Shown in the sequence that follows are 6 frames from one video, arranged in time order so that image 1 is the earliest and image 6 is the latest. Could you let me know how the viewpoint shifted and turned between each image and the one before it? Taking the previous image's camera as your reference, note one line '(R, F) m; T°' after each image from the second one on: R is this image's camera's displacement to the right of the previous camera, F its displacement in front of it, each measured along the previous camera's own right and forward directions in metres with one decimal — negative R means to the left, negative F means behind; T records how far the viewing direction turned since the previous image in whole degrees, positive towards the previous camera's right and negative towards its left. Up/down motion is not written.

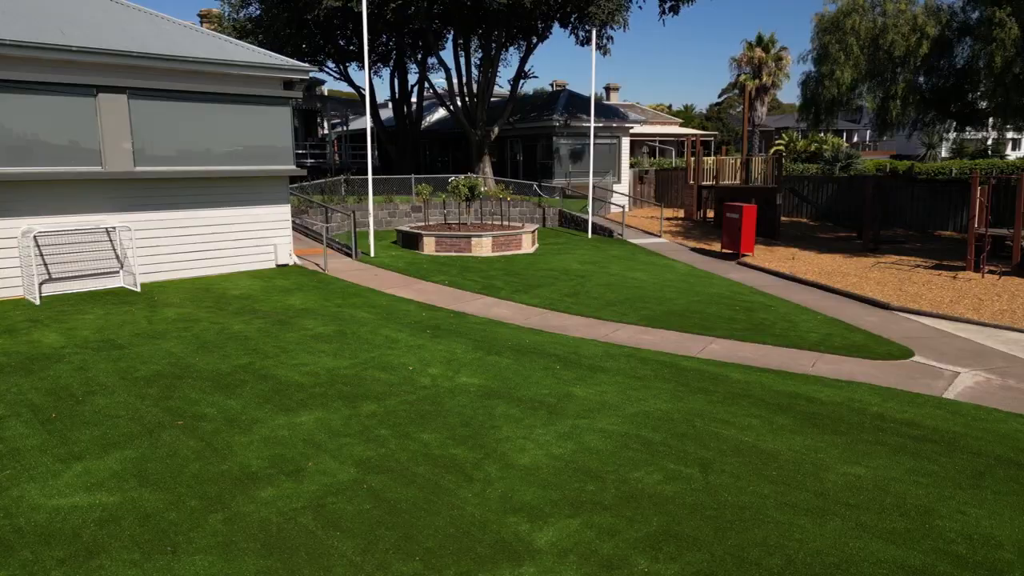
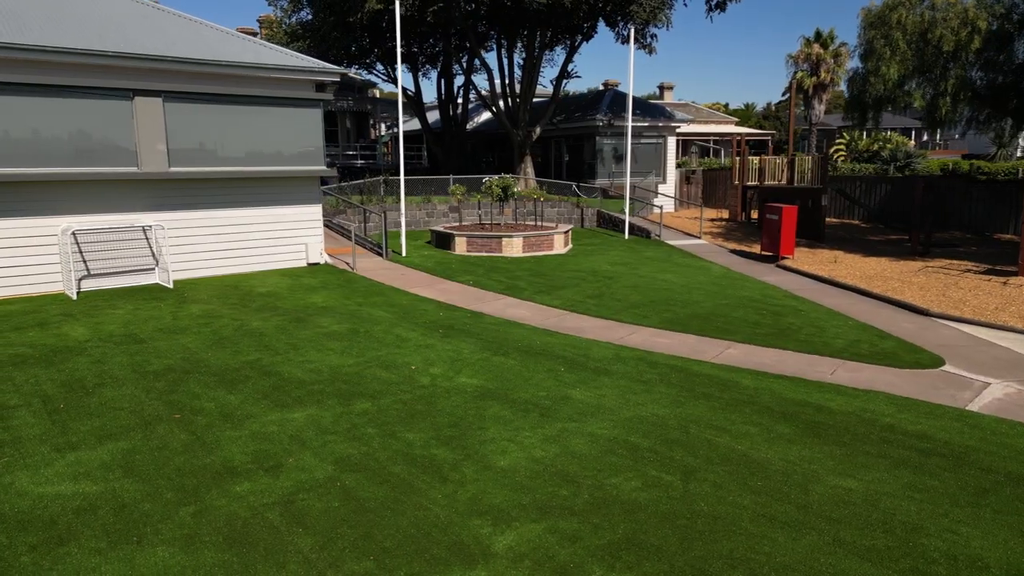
(+0.5, +0.1) m; -4°
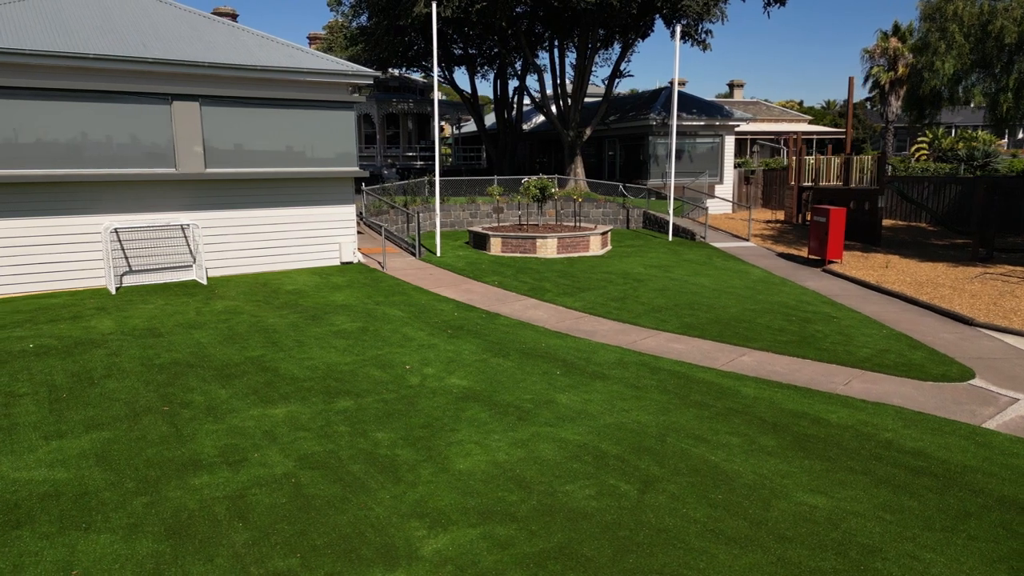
(+0.7, +0.1) m; -5°
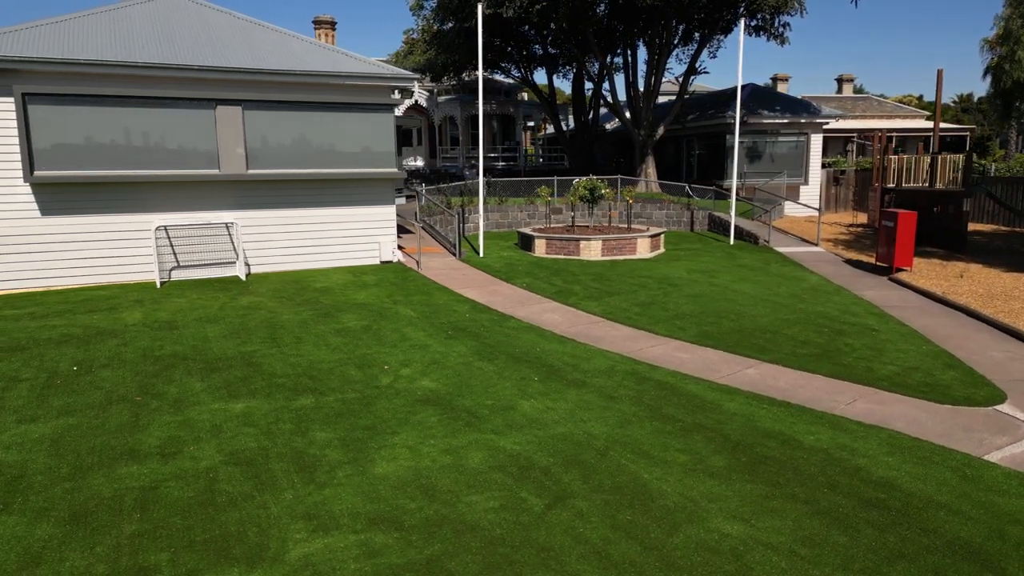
(+1.1, +0.2) m; -8°
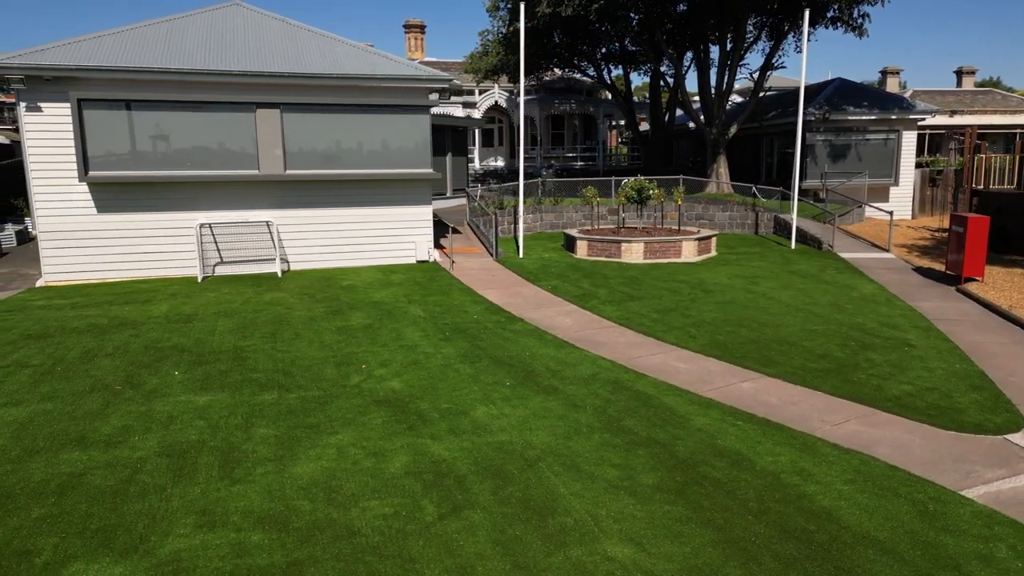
(+1.1, +0.2) m; -7°
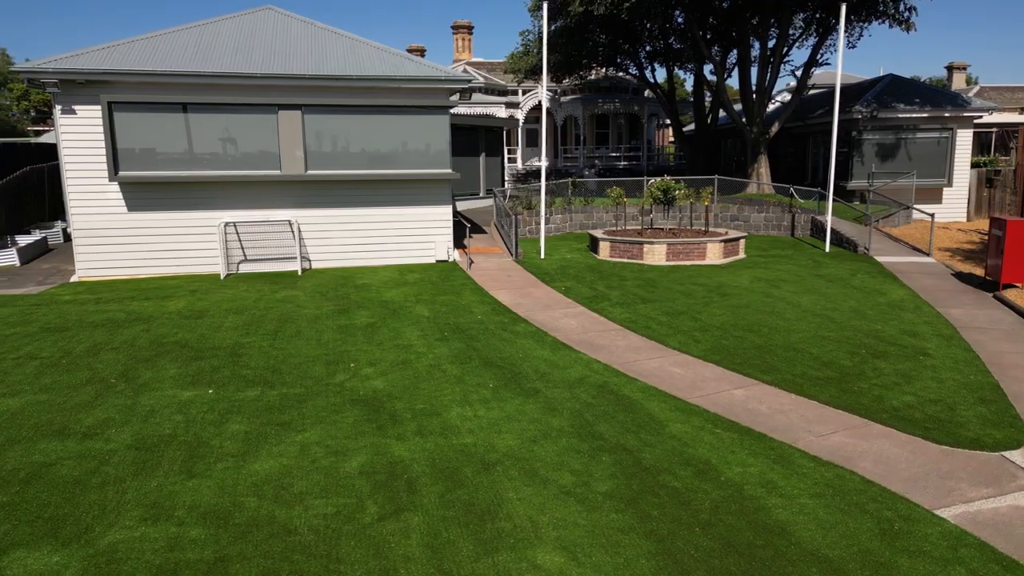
(+0.6, 0.0) m; -4°
